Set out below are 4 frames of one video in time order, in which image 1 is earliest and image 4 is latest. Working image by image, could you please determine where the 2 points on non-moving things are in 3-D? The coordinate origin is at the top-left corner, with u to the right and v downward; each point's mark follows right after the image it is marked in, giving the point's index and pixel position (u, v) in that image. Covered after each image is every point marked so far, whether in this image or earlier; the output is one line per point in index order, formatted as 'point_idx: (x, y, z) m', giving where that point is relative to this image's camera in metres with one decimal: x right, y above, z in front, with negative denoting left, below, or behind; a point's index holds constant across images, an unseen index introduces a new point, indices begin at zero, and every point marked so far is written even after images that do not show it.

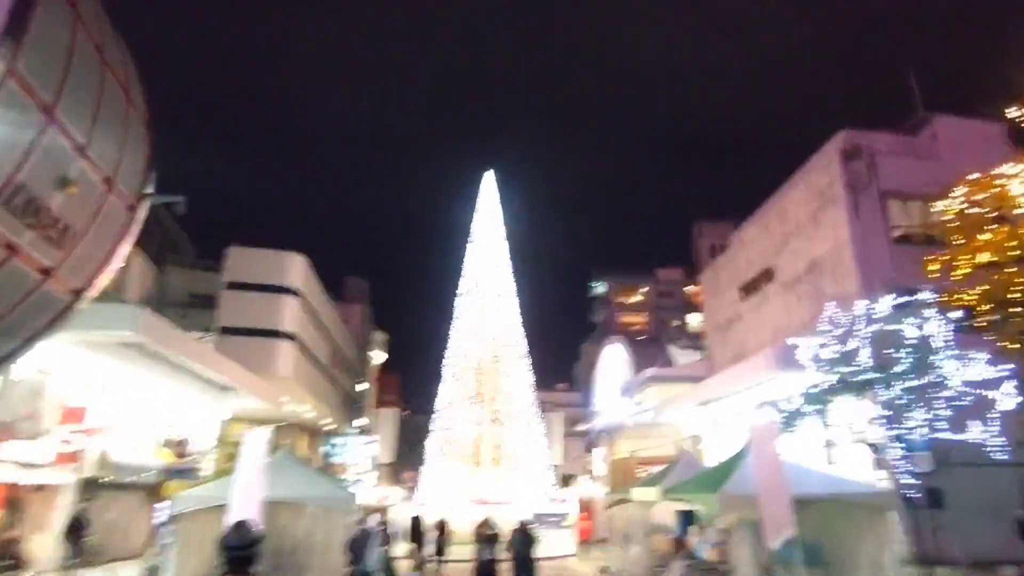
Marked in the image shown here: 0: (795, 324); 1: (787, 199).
0: (+7.9, -1.0, +19.2) m
1: (+8.0, +2.6, +19.9) m
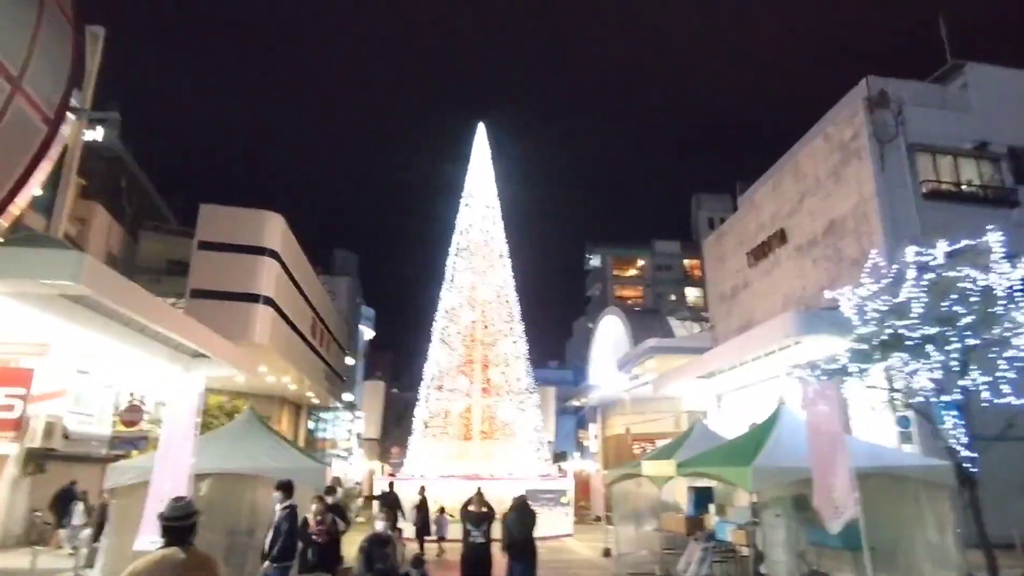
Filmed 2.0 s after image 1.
0: (+7.7, 0.0, +17.9) m
1: (+7.8, +3.6, +18.5) m
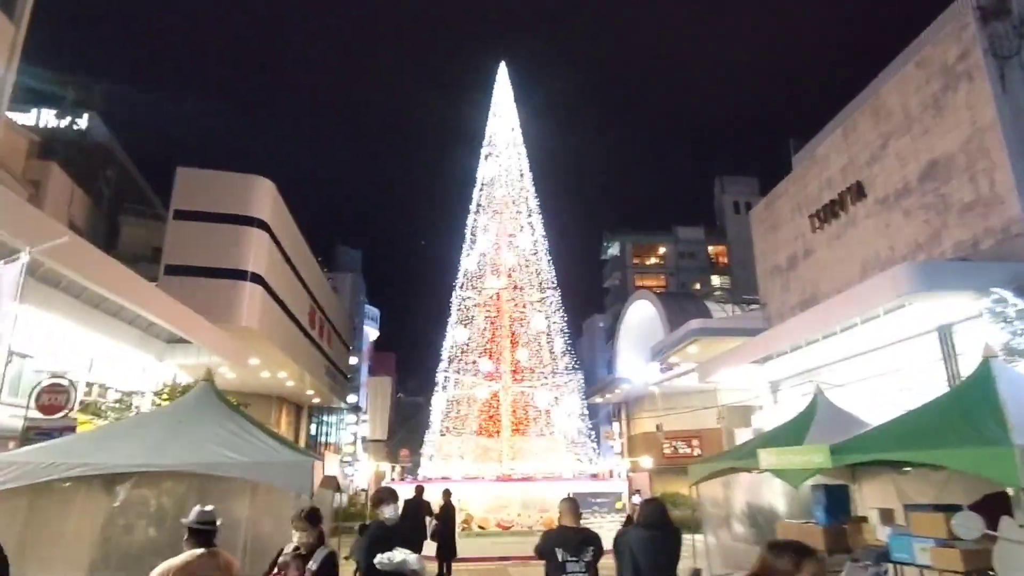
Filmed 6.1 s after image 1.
0: (+8.4, +0.8, +15.0) m
1: (+8.5, +4.5, +15.6) m
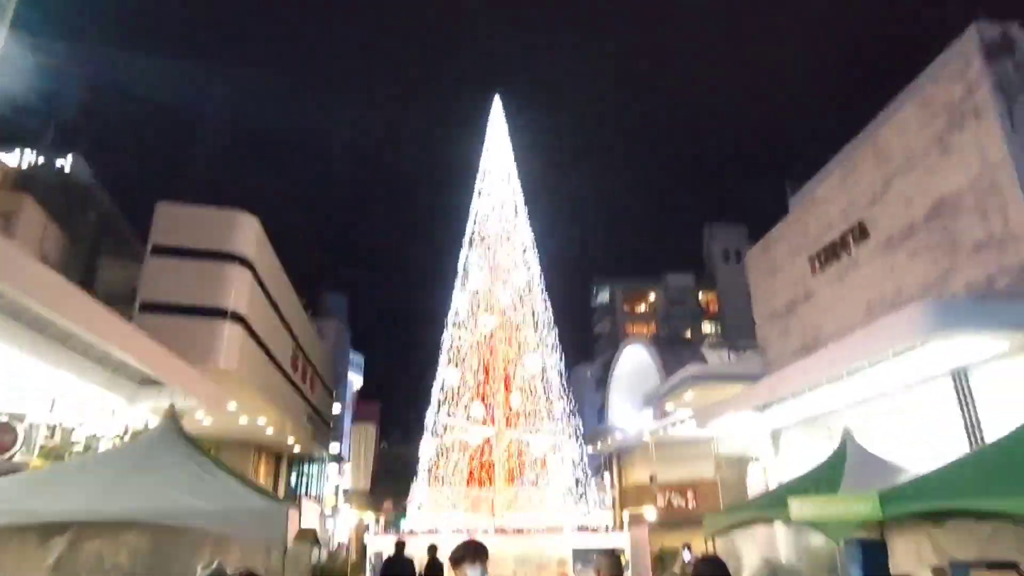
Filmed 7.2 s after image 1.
0: (+8.3, 0.0, +14.5) m
1: (+8.4, +3.6, +15.4) m
